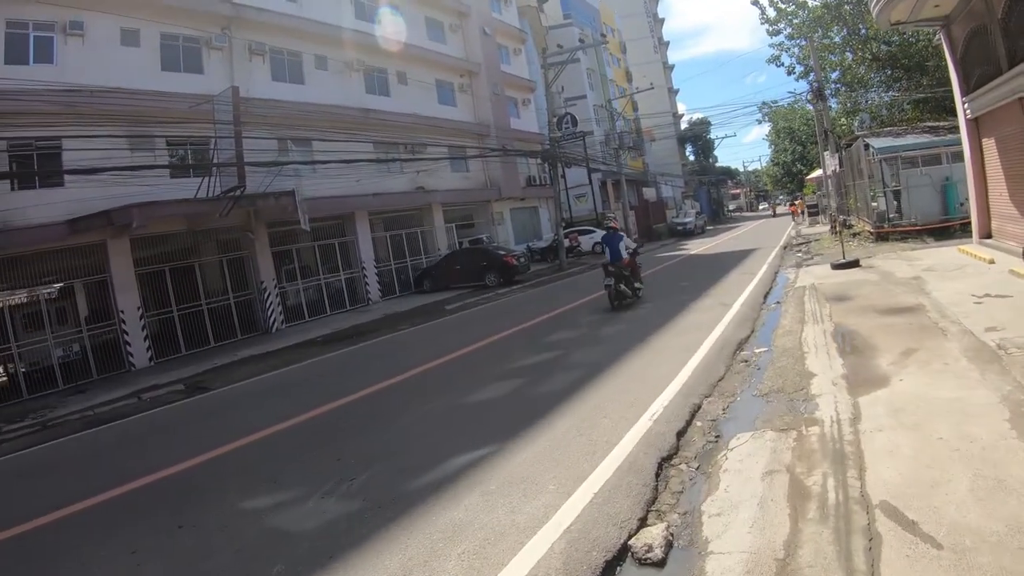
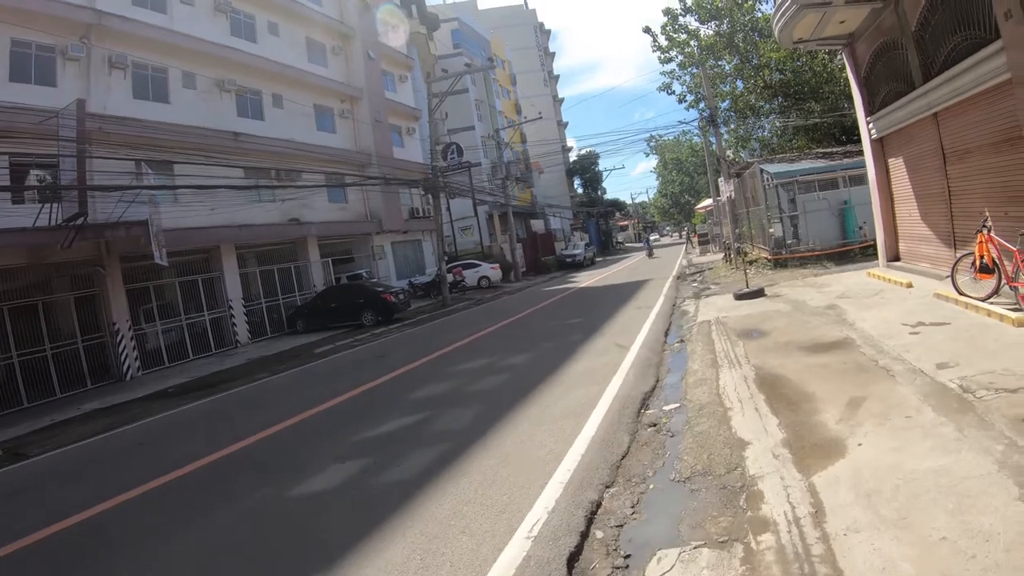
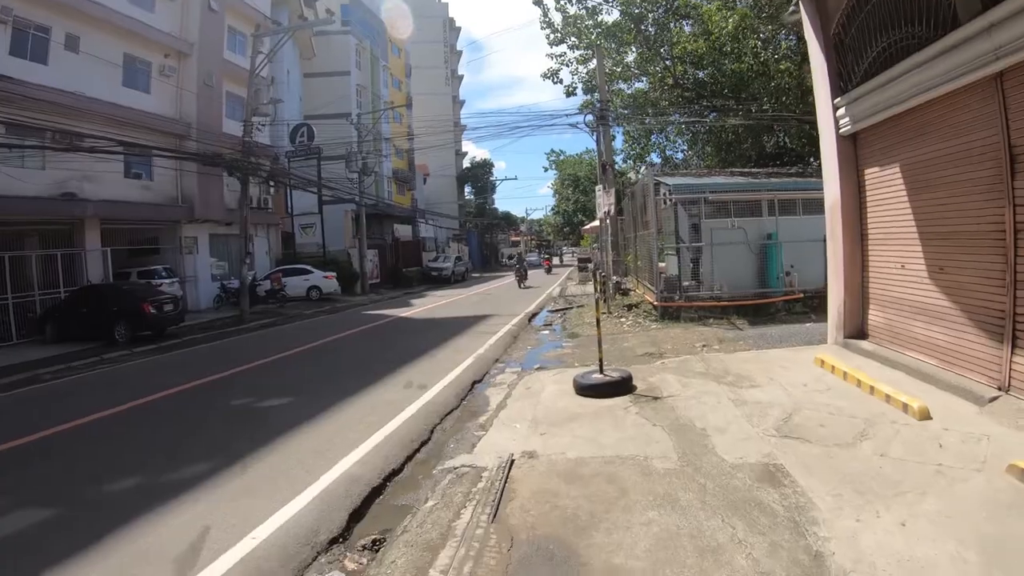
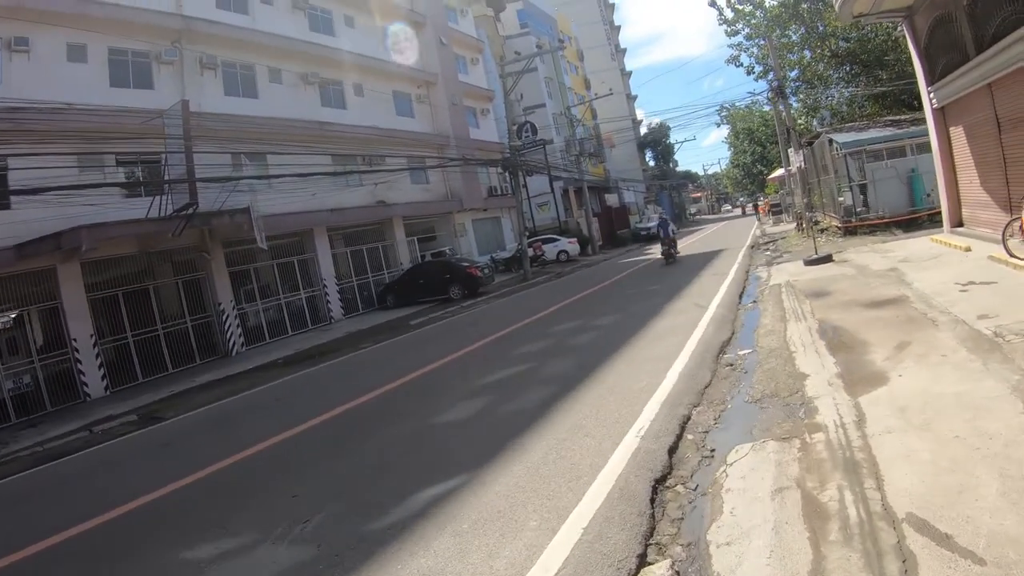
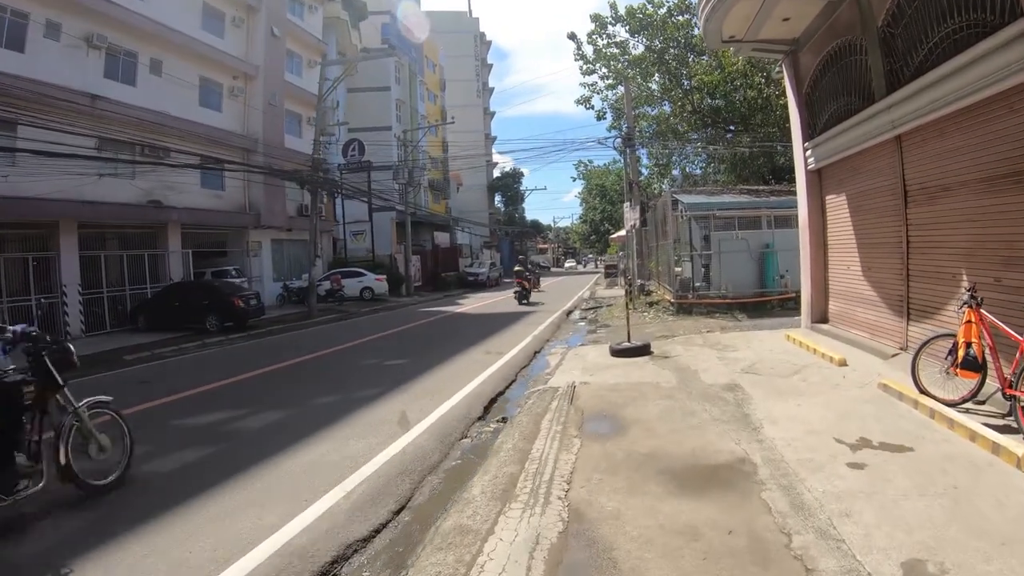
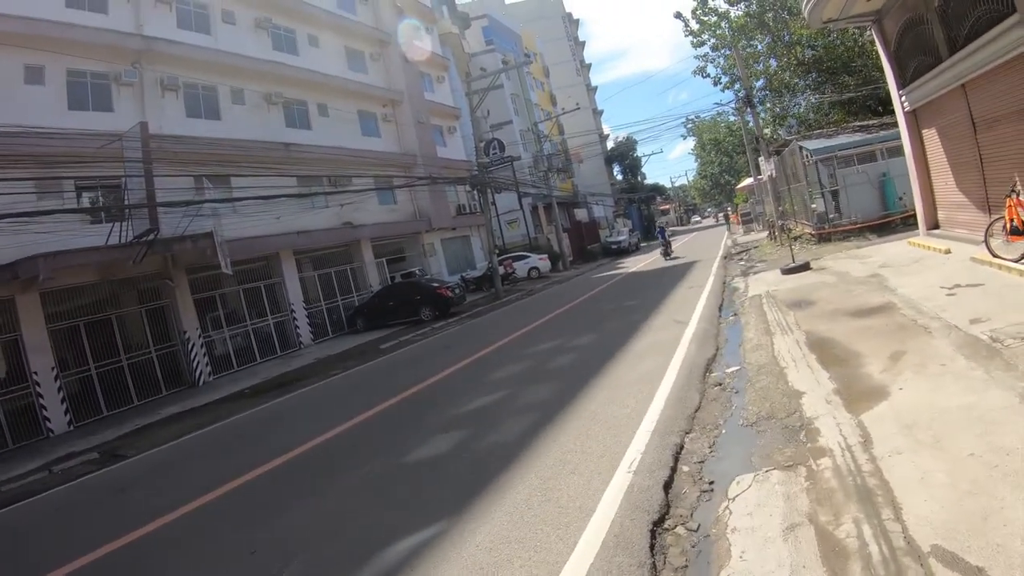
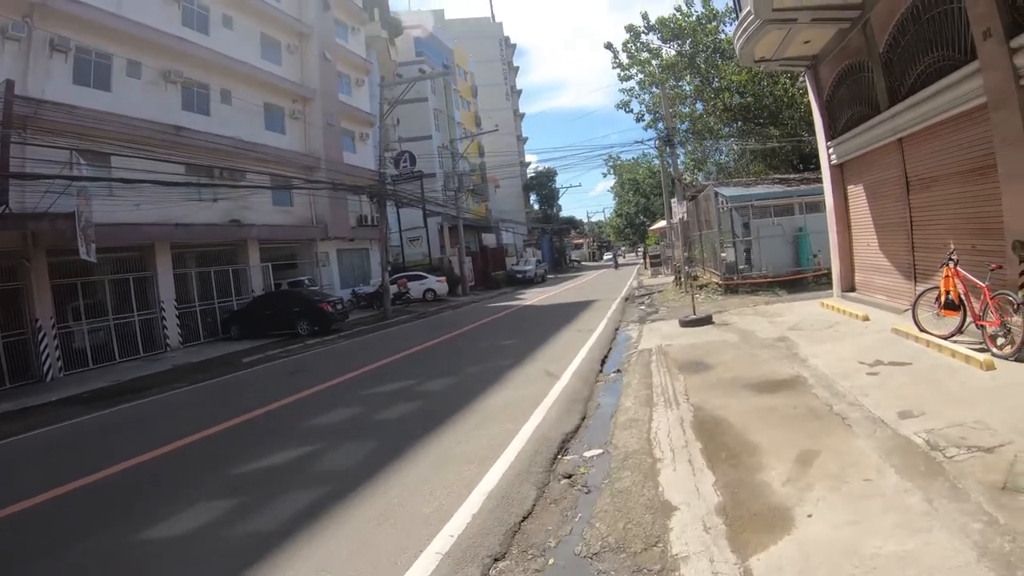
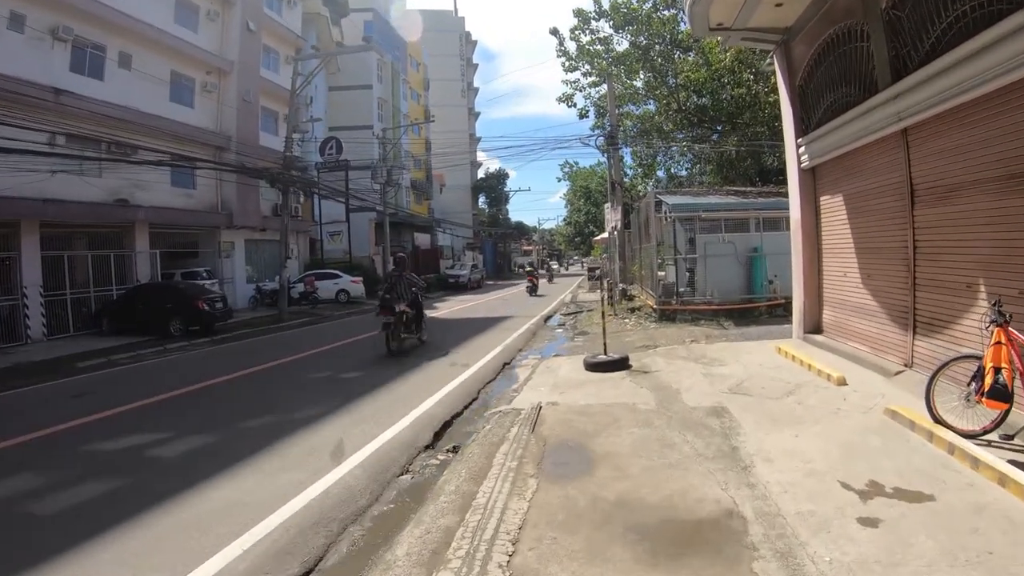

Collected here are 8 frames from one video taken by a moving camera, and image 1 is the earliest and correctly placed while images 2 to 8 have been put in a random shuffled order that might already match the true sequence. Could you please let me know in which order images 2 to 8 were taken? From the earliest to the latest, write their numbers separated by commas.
4, 6, 2, 7, 5, 8, 3
